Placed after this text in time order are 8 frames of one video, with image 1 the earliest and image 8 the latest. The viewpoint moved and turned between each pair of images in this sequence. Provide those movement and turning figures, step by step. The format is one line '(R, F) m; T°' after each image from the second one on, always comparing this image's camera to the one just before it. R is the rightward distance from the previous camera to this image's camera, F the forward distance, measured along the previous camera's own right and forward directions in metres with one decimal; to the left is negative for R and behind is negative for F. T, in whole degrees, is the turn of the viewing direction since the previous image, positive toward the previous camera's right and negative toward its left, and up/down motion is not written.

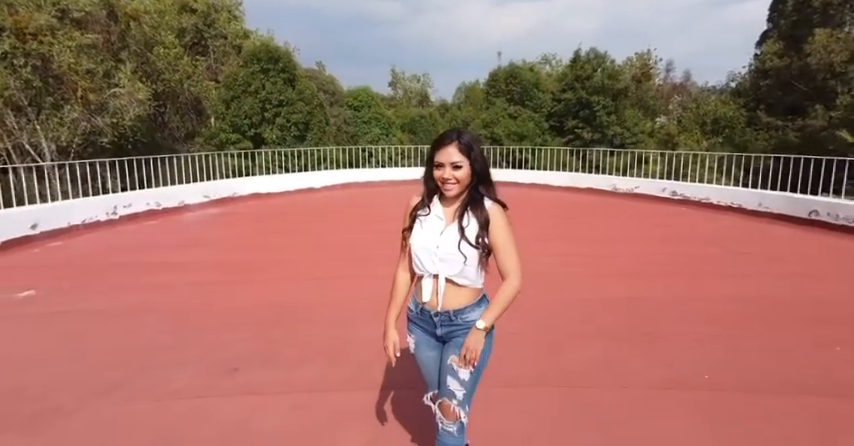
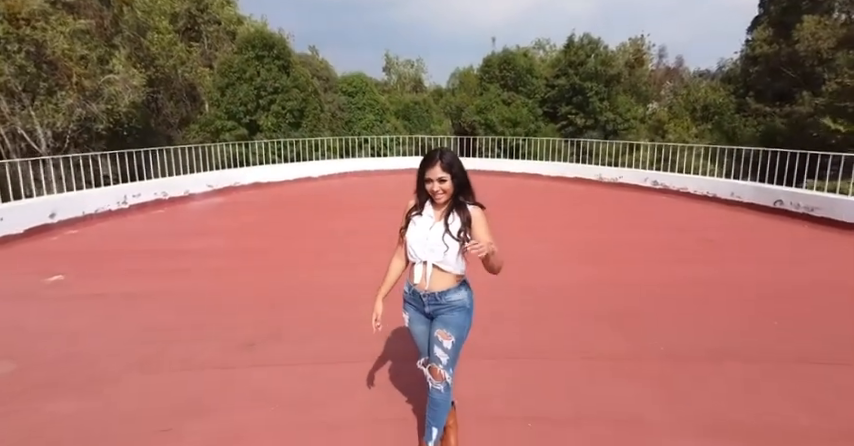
(0.0, -0.3) m; +1°
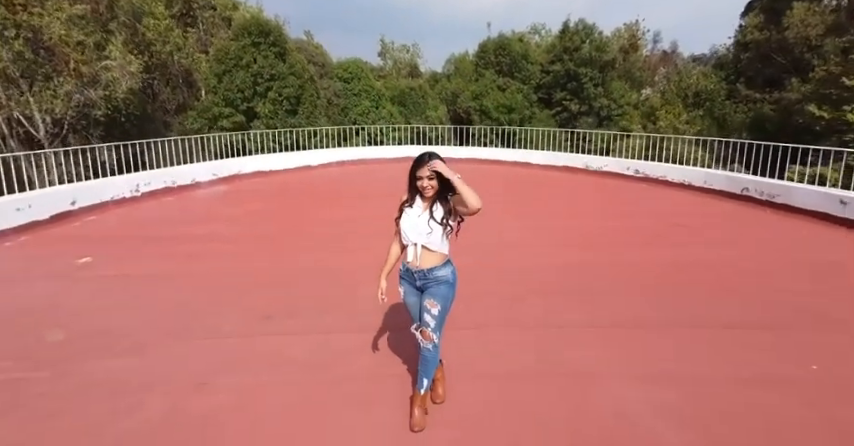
(0.0, -0.4) m; +1°
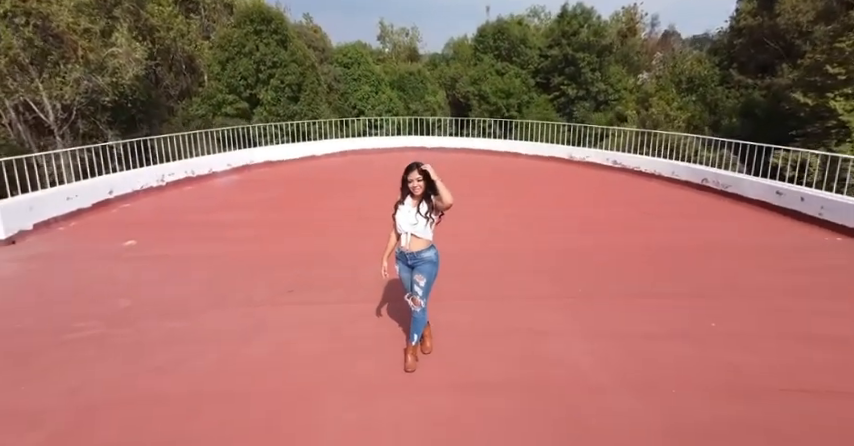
(+0.1, -0.6) m; 0°
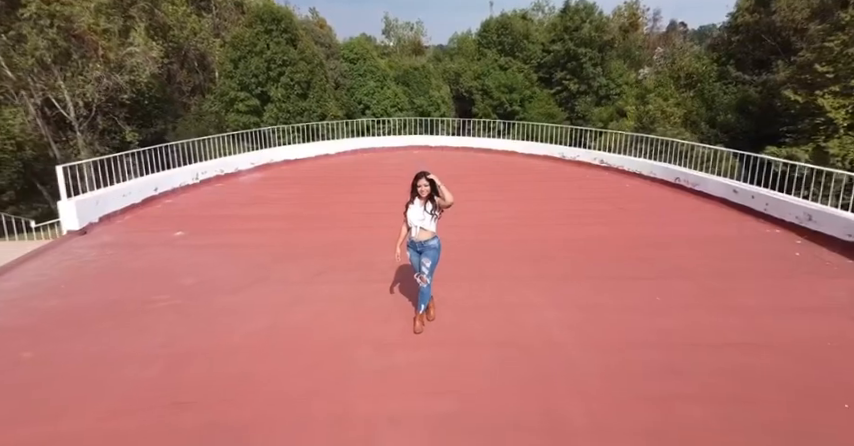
(0.0, -0.7) m; -1°
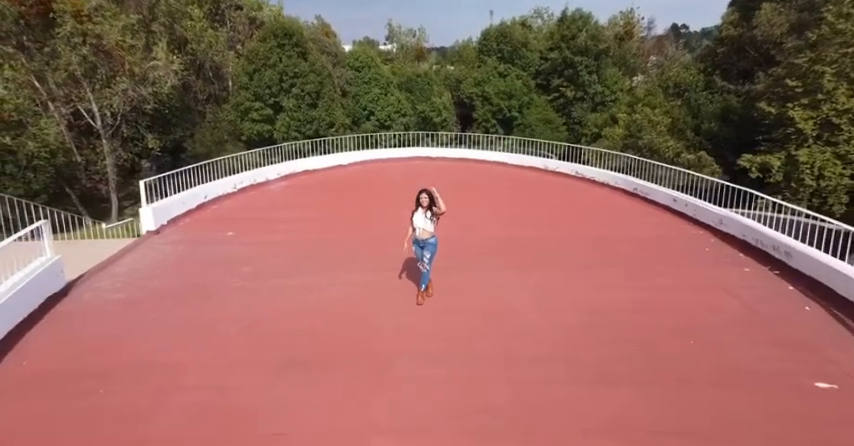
(0.0, -1.2) m; 0°
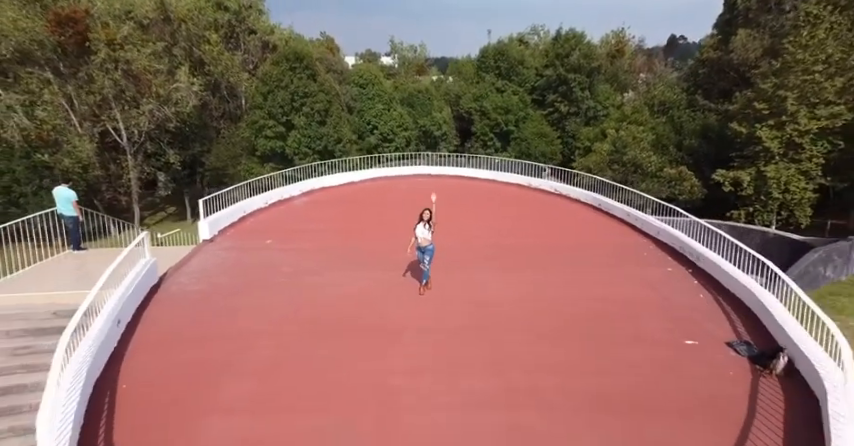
(0.0, -1.4) m; 0°
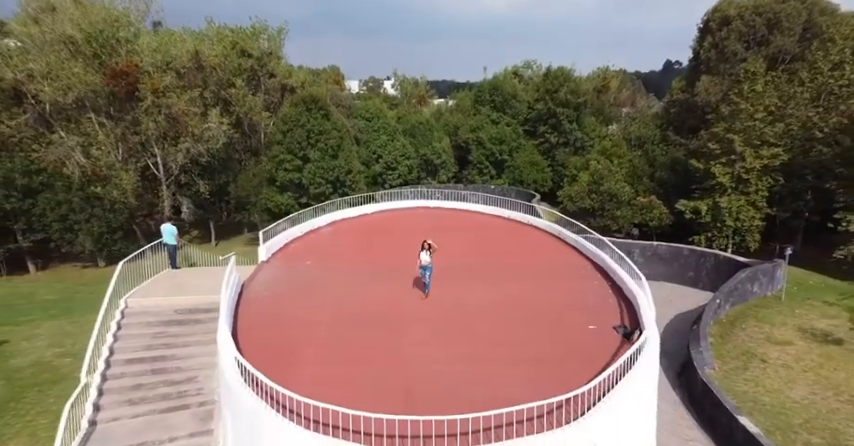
(0.0, -2.5) m; 0°
